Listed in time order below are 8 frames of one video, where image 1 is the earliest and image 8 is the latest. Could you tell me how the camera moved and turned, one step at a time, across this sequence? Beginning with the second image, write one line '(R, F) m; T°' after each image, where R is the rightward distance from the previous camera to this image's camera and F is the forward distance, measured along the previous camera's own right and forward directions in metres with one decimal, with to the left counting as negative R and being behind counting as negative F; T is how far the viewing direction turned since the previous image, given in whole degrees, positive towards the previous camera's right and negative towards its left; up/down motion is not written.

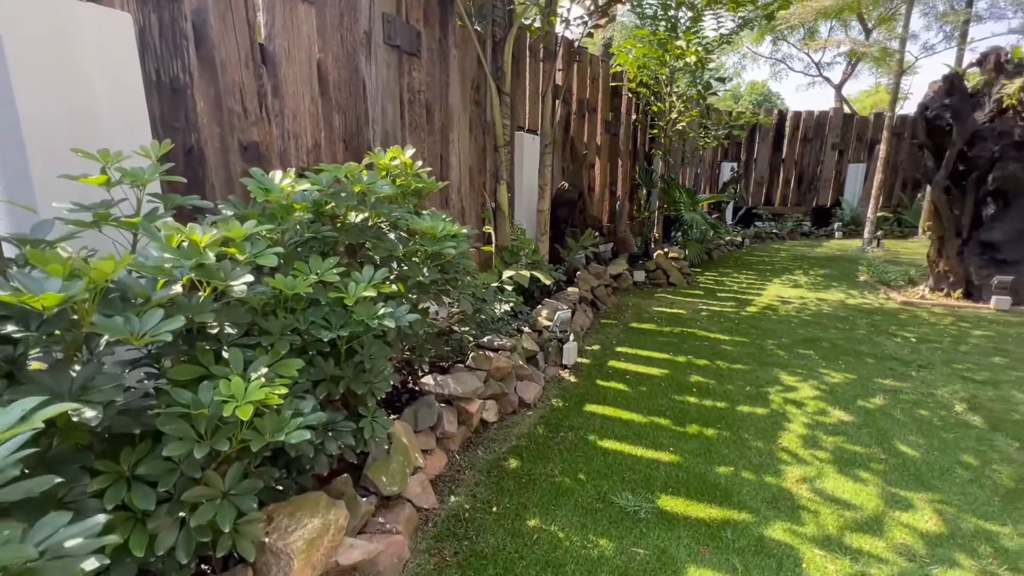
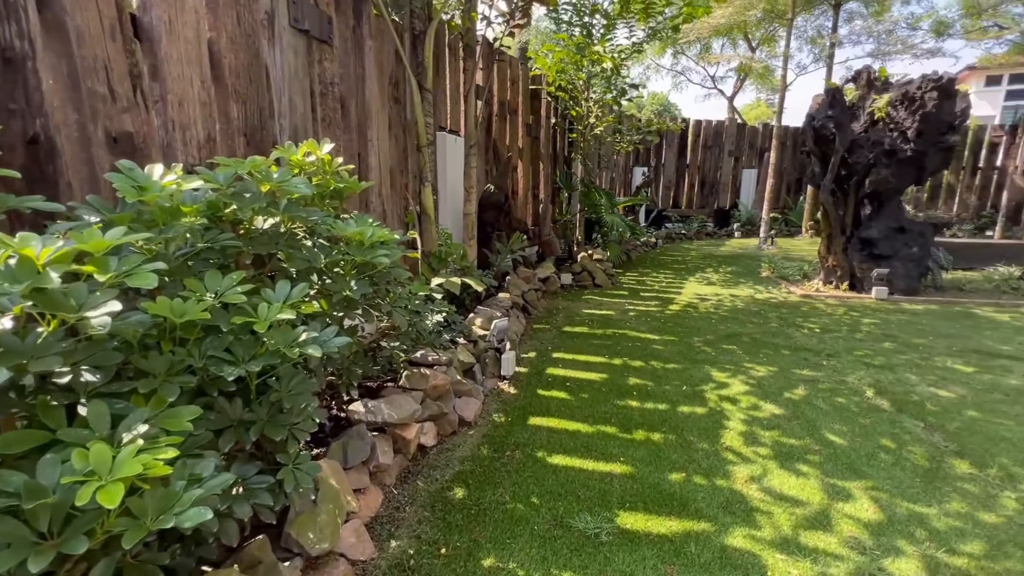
(-0.1, +0.2) m; +10°
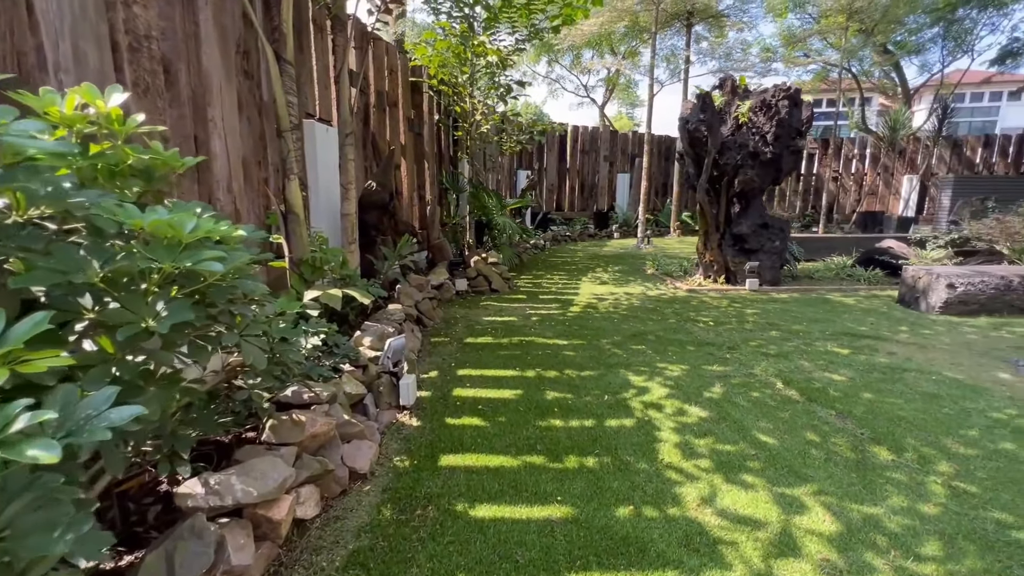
(-0.1, +0.4) m; +14°
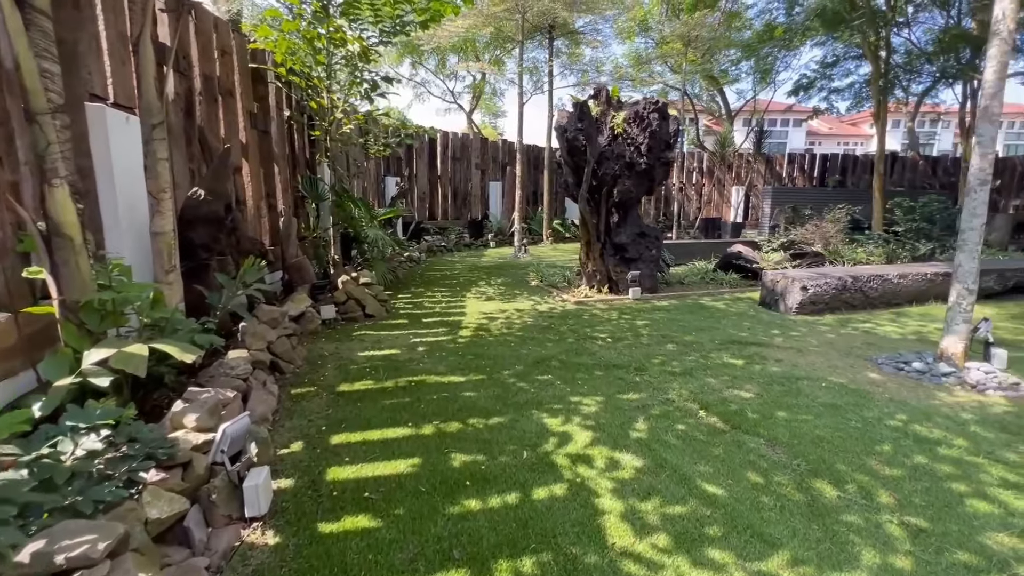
(-0.1, +0.5) m; +15°
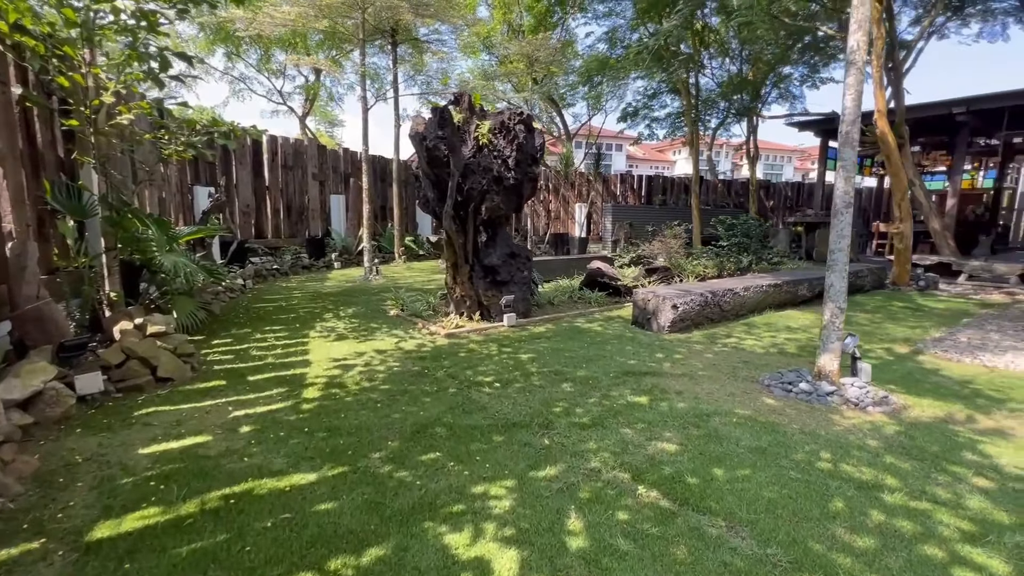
(-0.1, +0.6) m; +18°
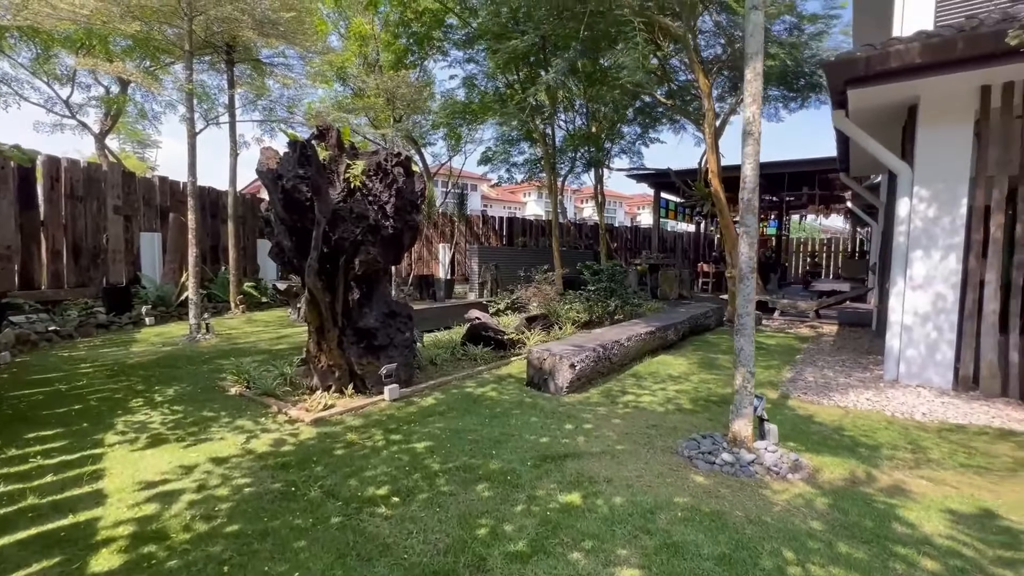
(-0.2, +0.5) m; +17°
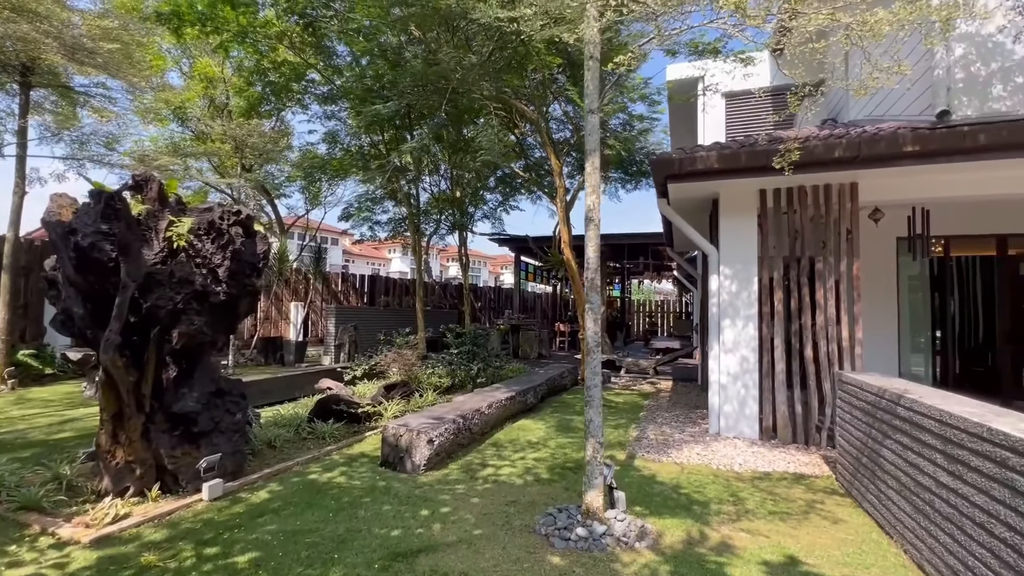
(+0.1, +0.1) m; +16°
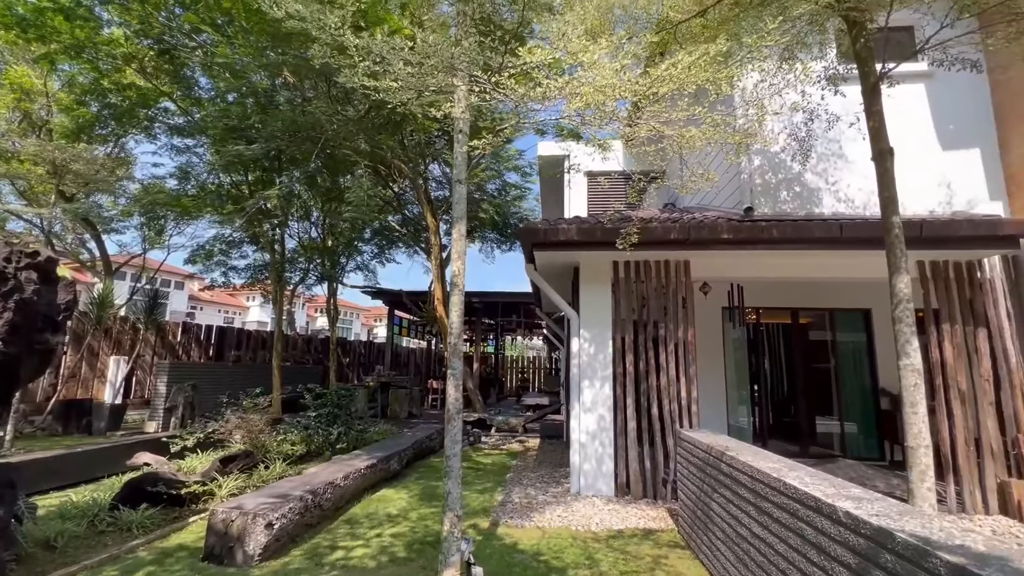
(+0.1, 0.0) m; +15°
